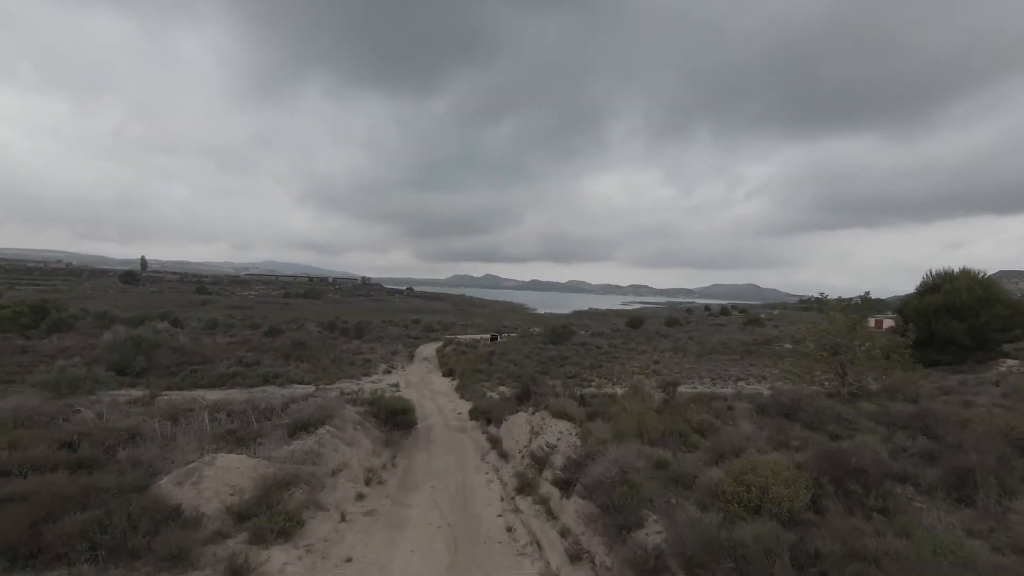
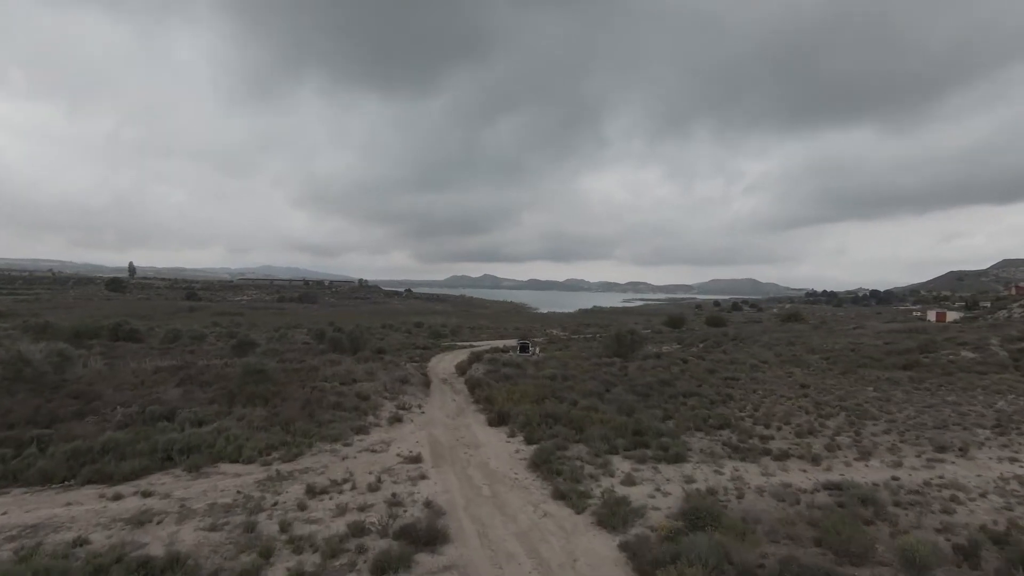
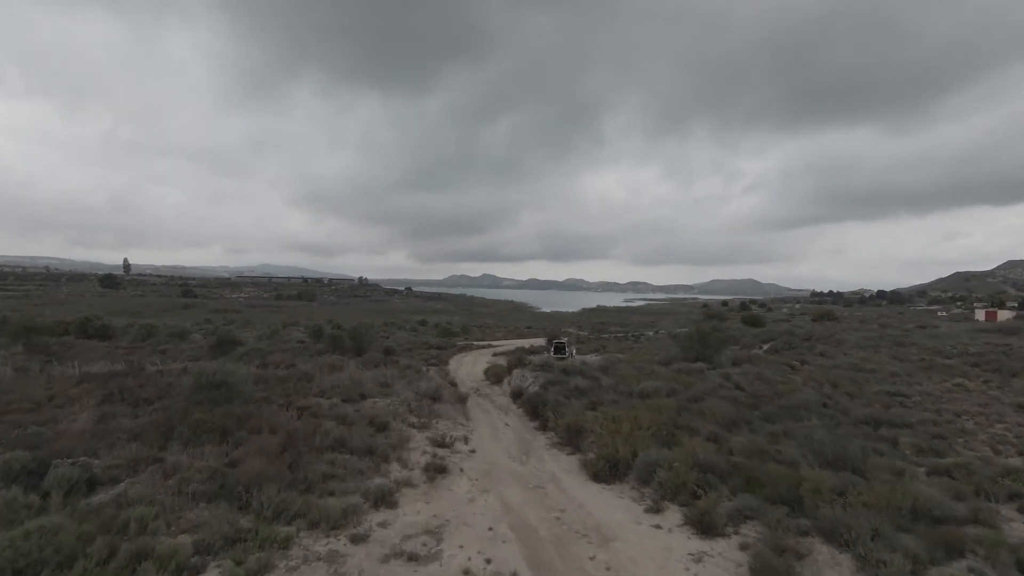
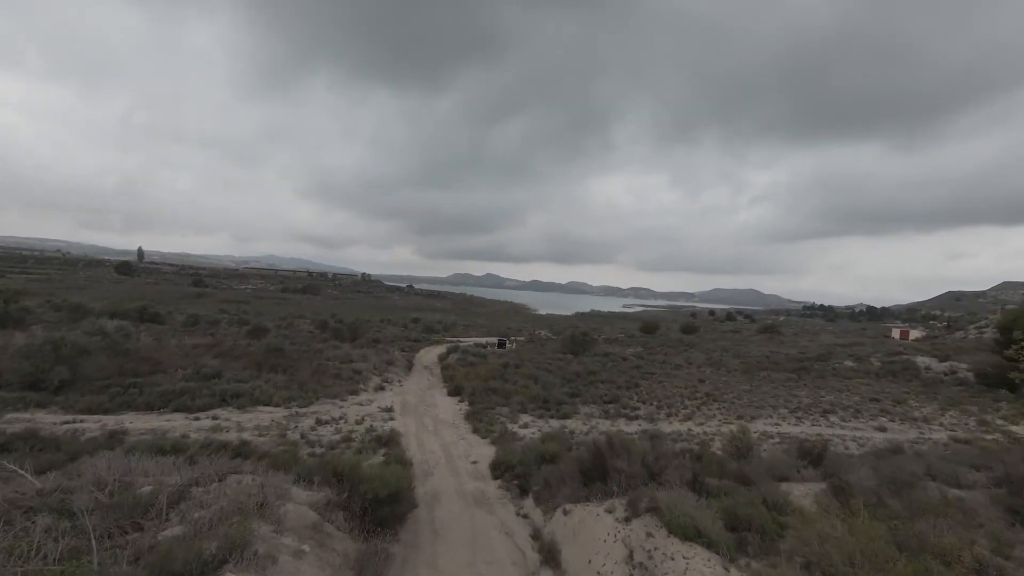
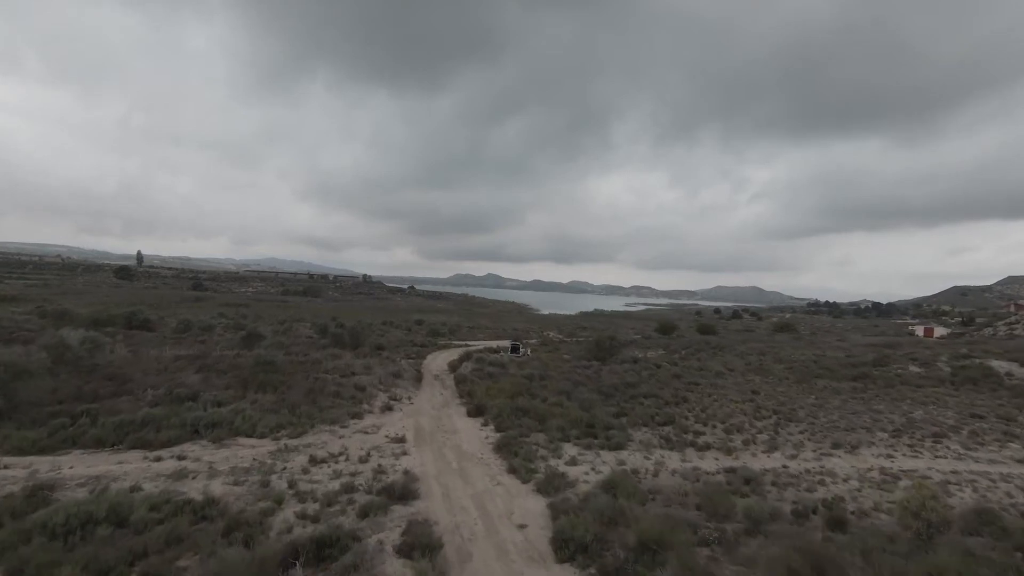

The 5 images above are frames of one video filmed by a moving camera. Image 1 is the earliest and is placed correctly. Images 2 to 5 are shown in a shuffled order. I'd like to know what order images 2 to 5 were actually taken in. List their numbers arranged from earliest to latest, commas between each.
4, 5, 2, 3
